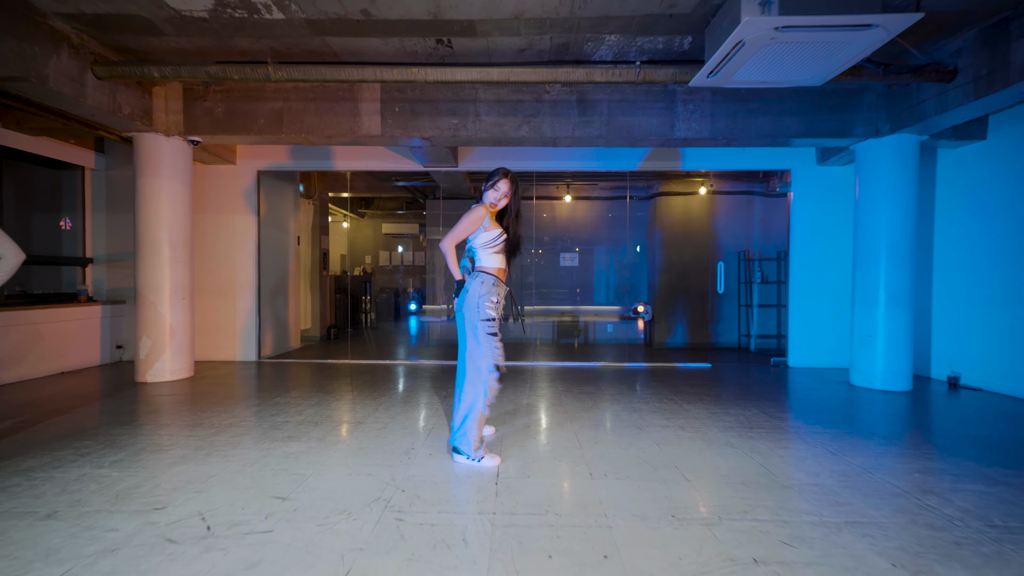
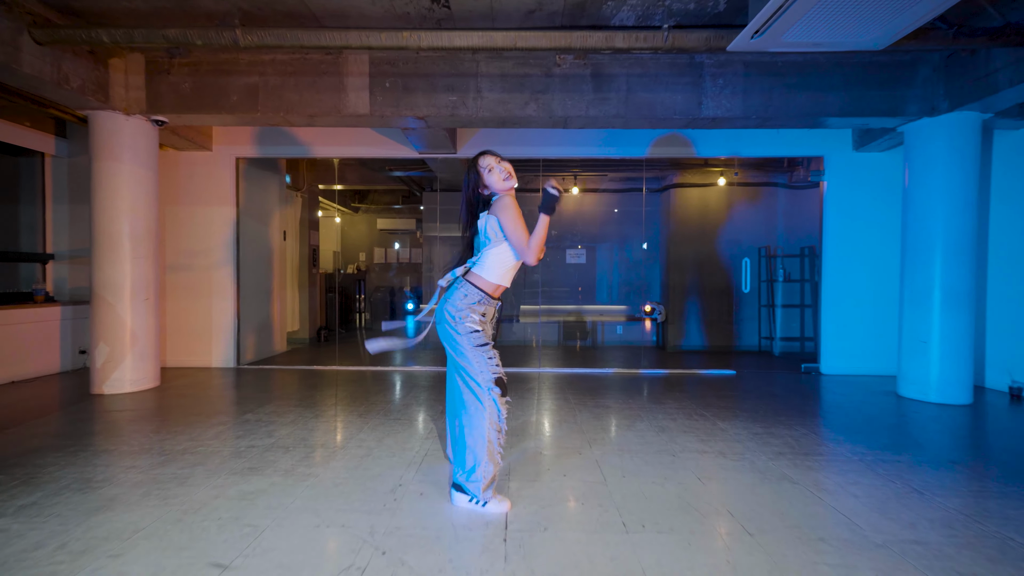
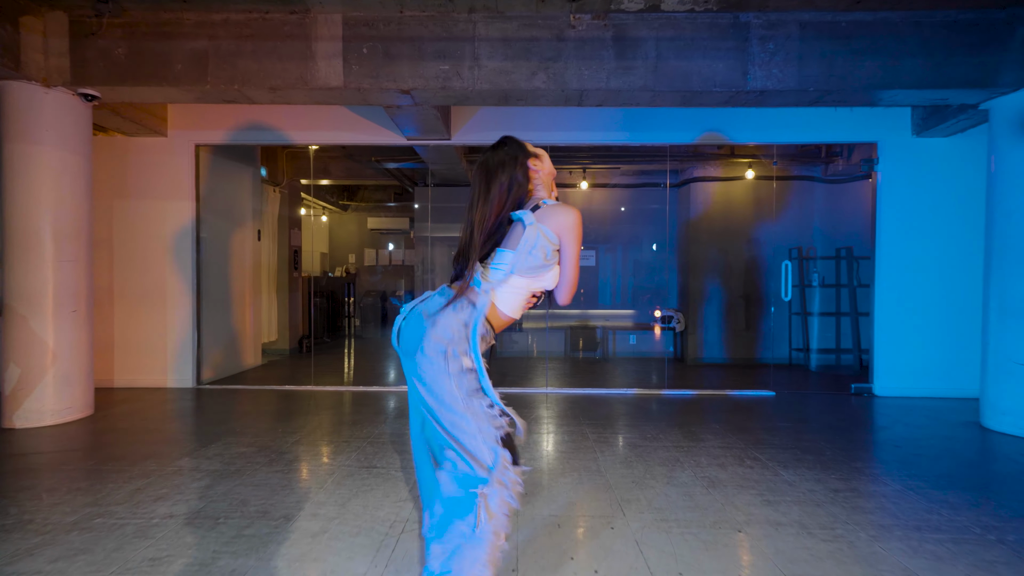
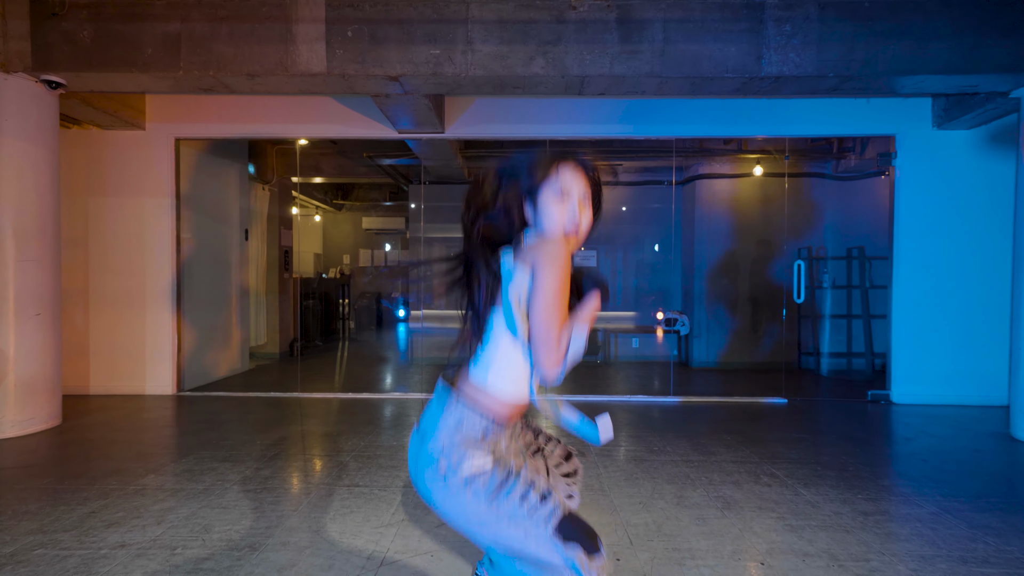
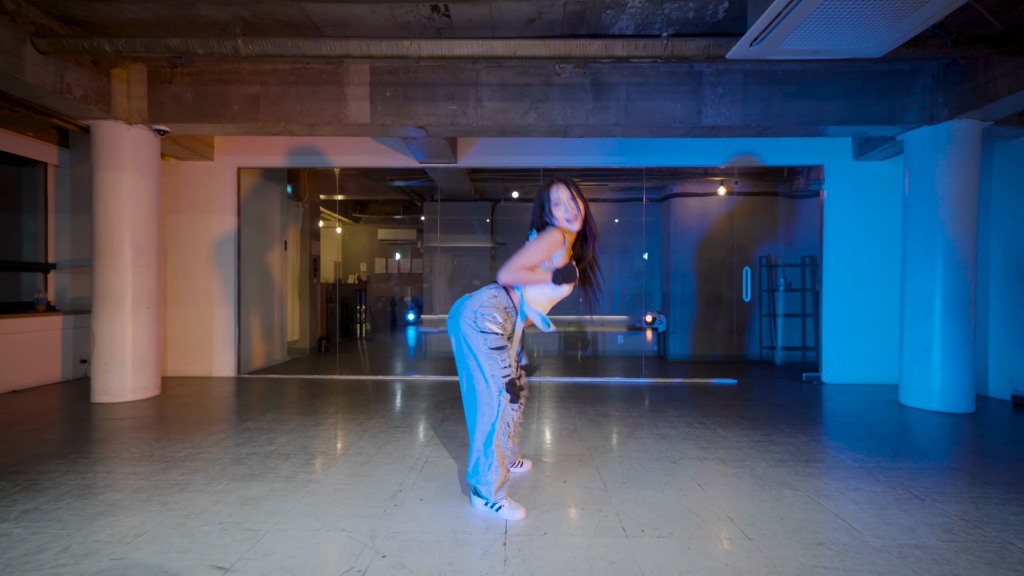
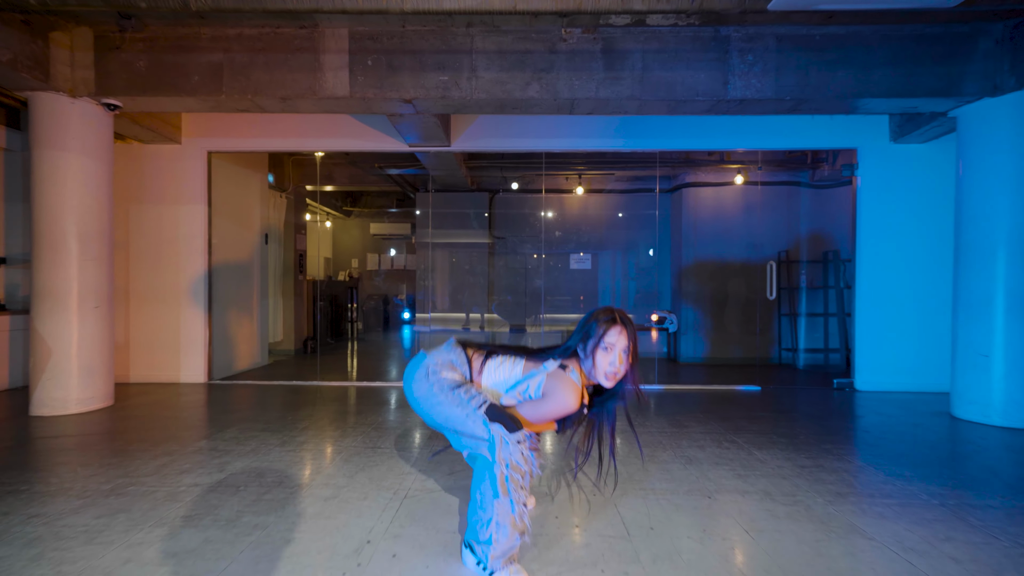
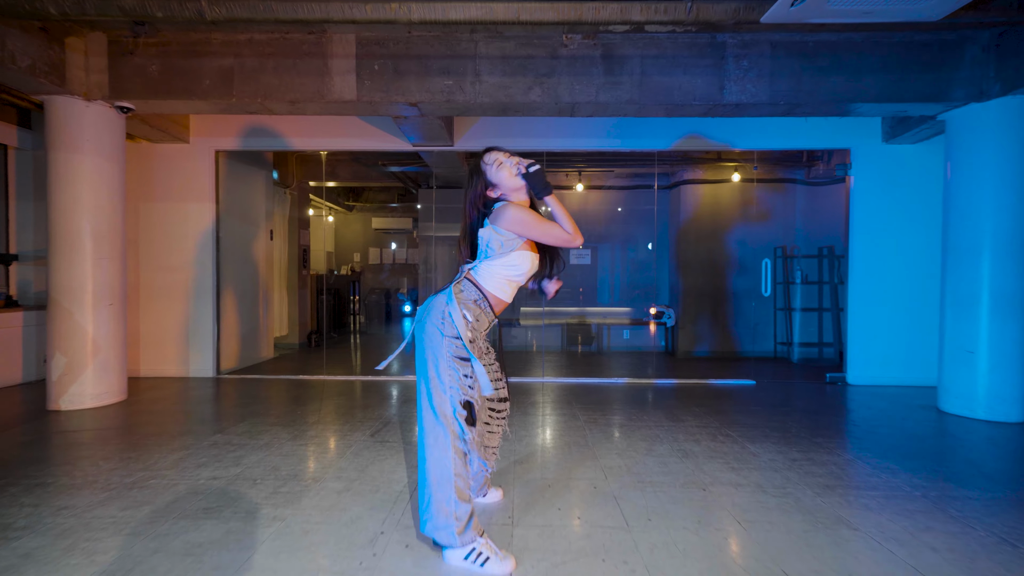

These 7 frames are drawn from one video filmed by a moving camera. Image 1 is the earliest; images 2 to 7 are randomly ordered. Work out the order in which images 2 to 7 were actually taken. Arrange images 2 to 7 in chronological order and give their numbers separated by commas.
2, 7, 3, 4, 6, 5
